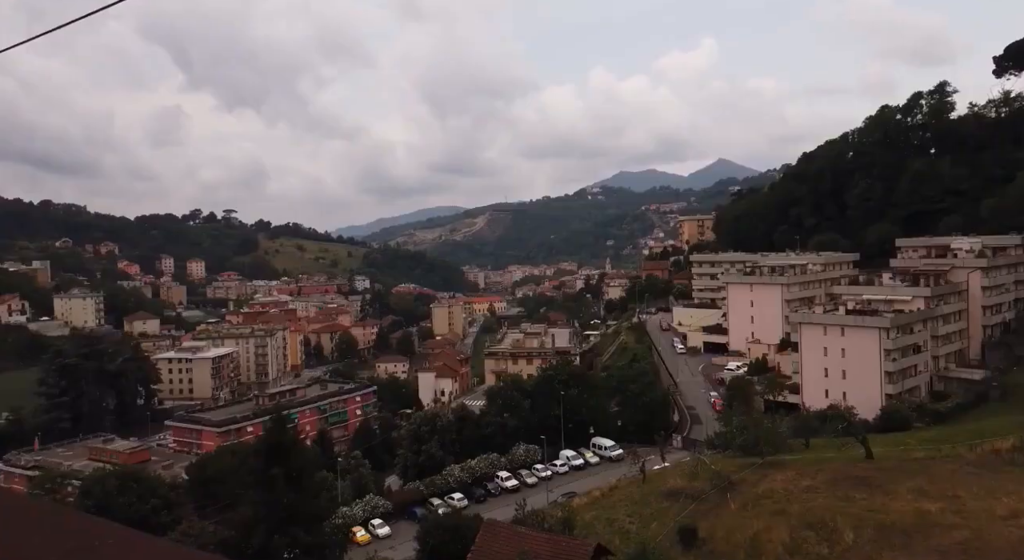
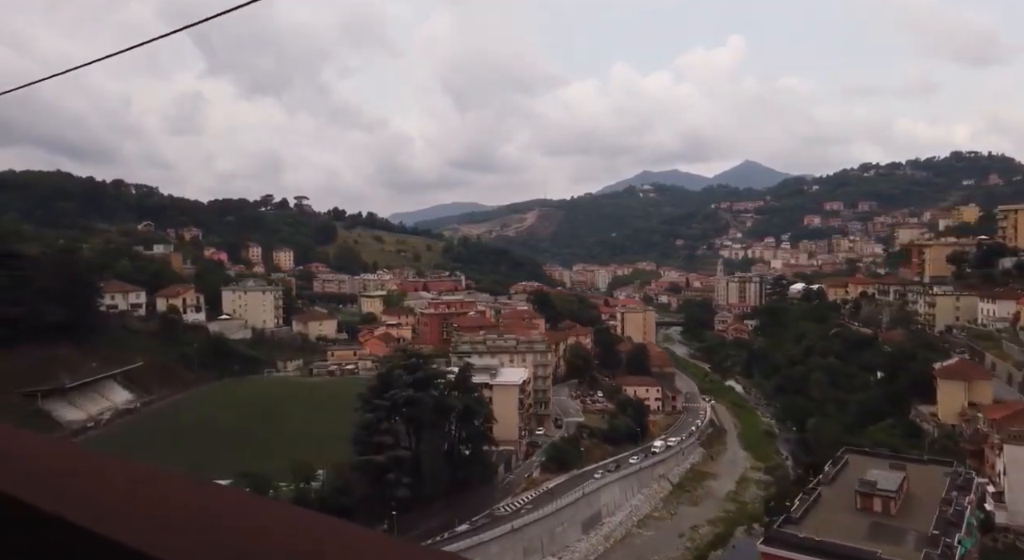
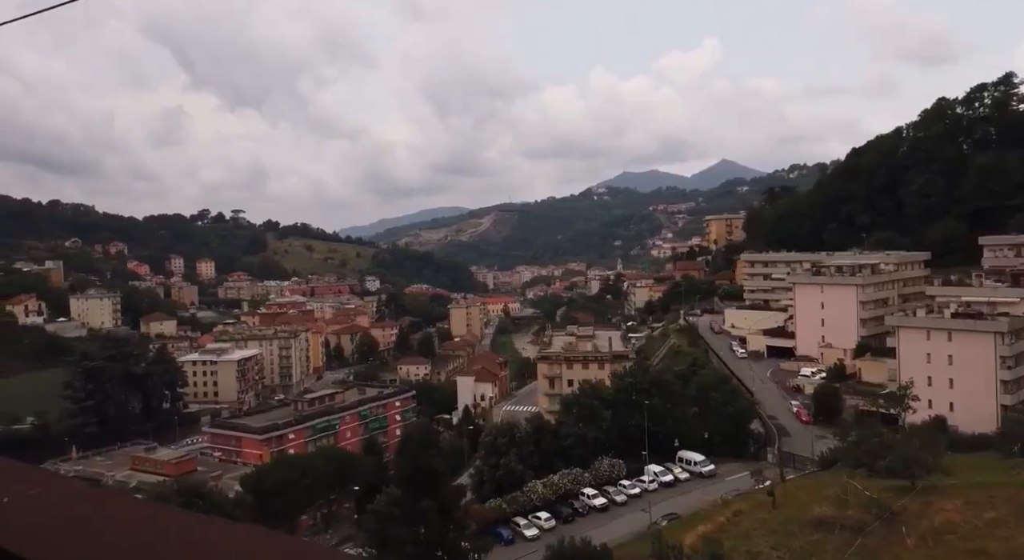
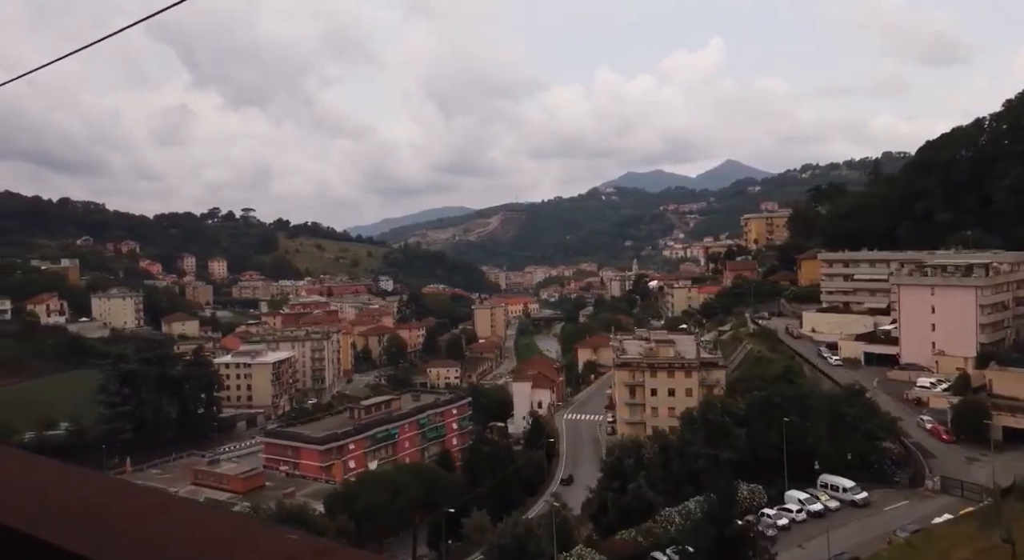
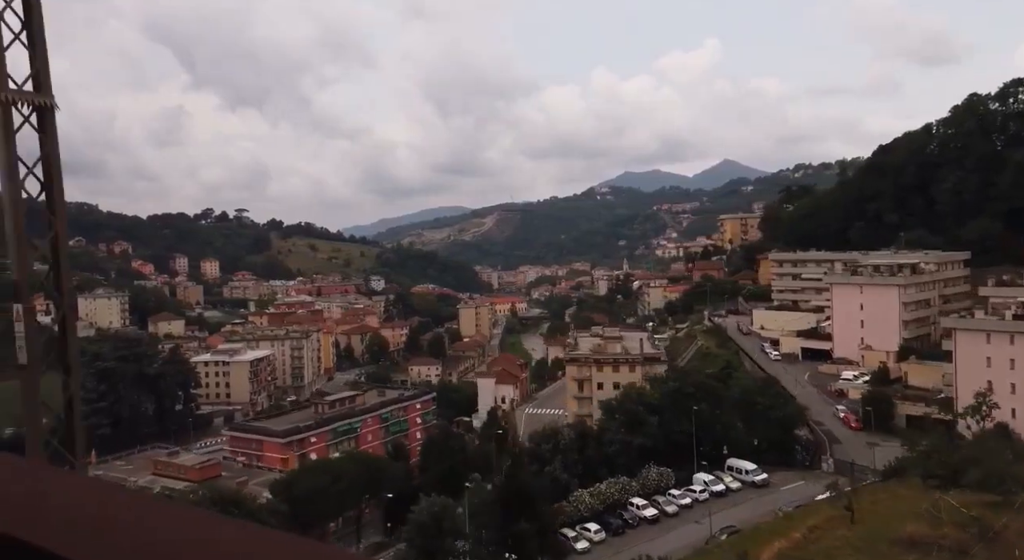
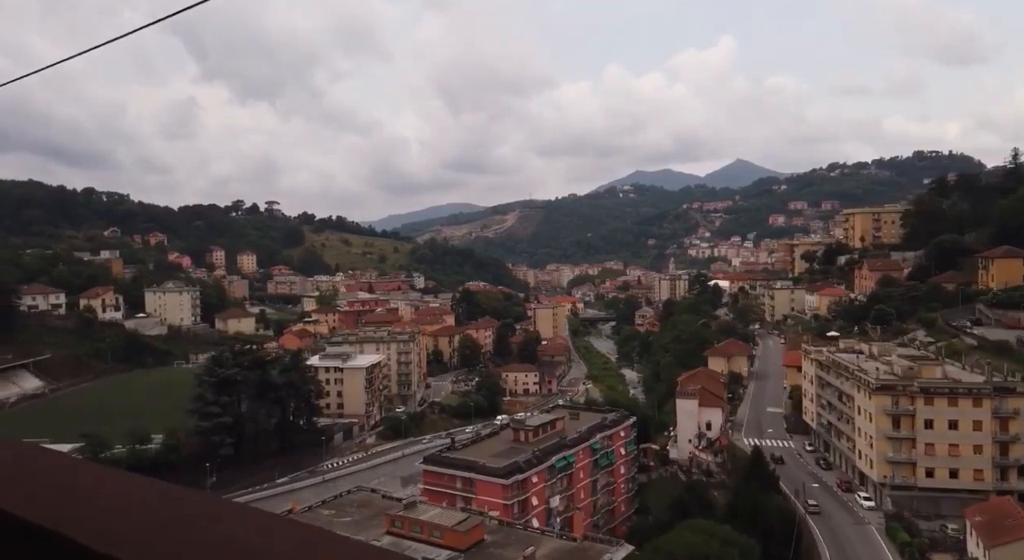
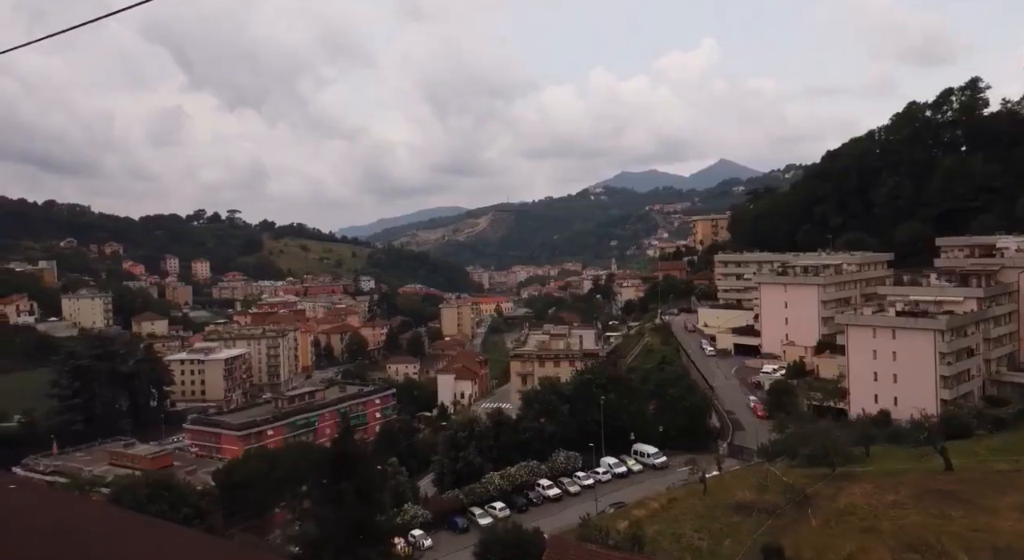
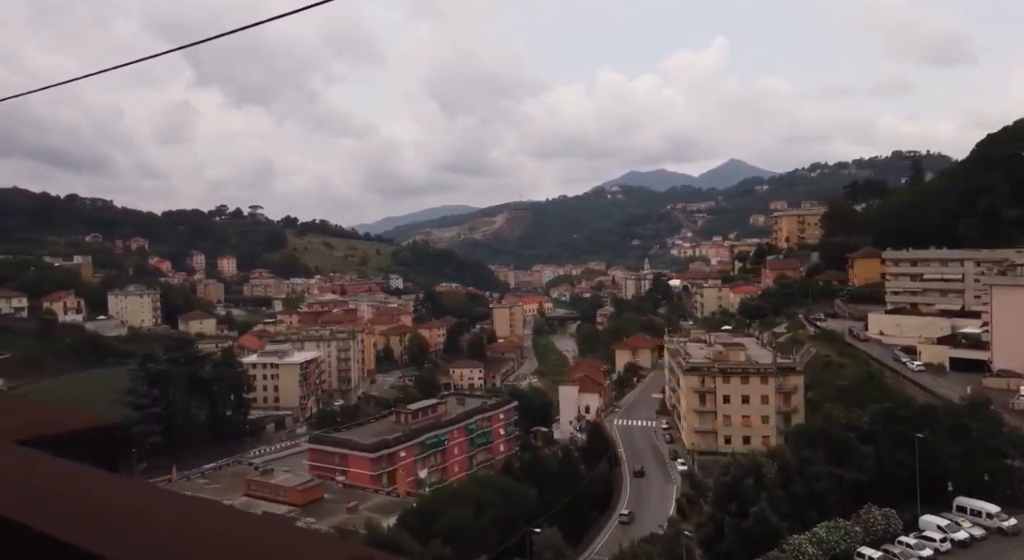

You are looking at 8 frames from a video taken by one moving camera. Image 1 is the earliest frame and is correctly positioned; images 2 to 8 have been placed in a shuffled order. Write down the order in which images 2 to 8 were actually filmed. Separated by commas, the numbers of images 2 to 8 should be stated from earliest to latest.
7, 3, 5, 4, 8, 6, 2
